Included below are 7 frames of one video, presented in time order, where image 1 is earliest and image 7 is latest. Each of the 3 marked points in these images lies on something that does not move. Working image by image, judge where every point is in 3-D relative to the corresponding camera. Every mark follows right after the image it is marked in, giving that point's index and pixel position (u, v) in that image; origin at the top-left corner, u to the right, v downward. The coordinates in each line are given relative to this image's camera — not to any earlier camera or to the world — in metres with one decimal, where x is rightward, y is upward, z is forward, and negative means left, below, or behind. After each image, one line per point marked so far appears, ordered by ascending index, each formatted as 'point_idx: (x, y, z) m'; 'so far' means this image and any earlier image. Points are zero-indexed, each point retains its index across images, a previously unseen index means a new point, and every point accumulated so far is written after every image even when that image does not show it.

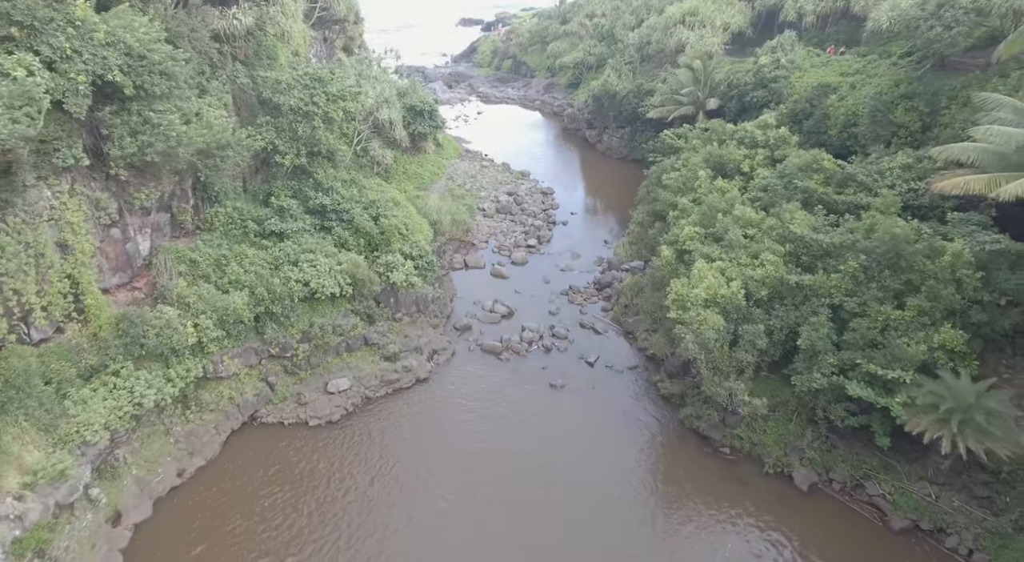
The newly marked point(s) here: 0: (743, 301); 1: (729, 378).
0: (+8.1, -0.7, +19.9) m
1: (+7.4, -3.3, +19.3) m
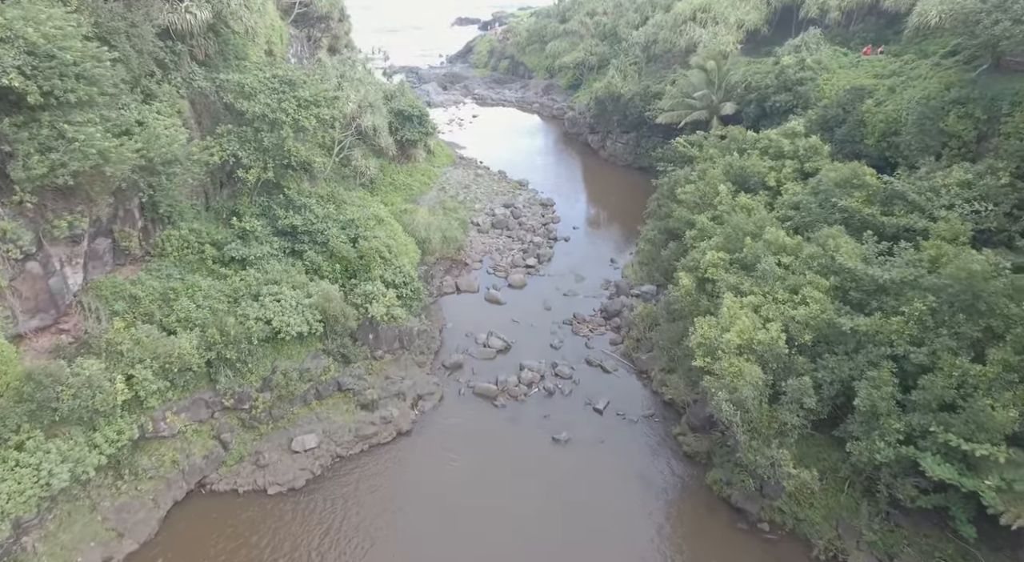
0: (+8.0, -2.0, +16.7) m
1: (+7.3, -4.6, +16.1) m
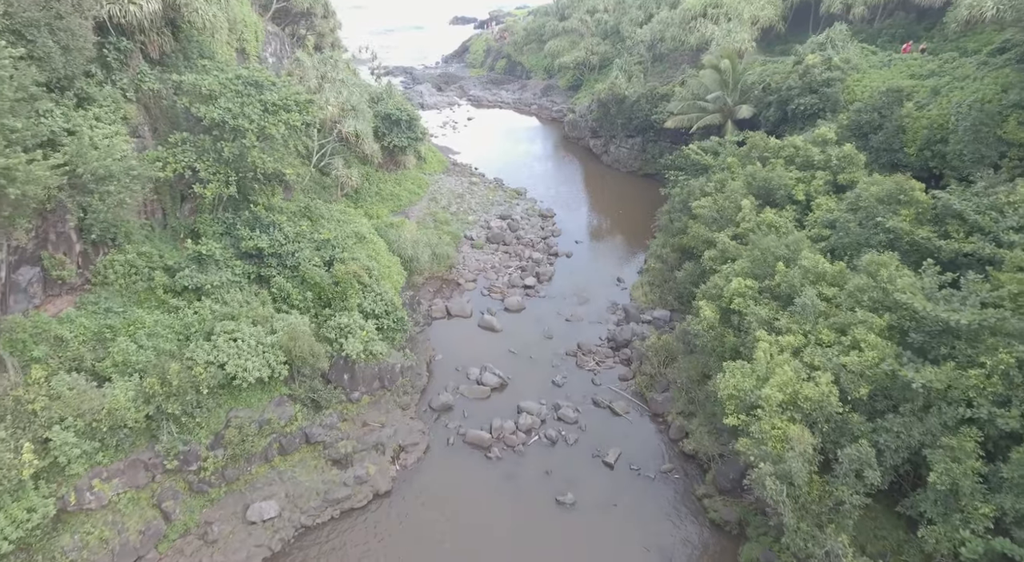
0: (+7.9, -3.1, +13.8) m
1: (+7.2, -5.6, +13.2) m
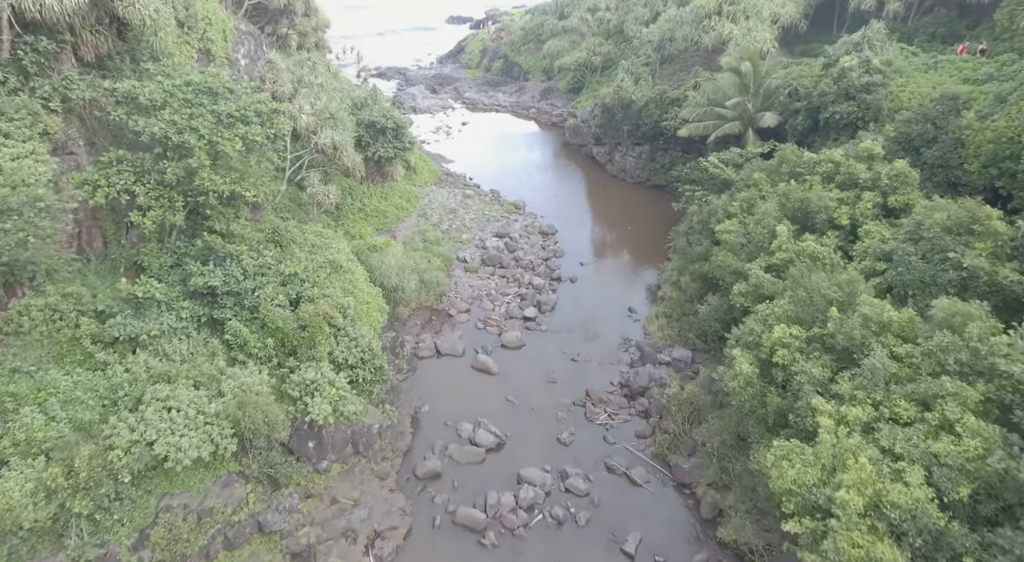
0: (+7.9, -4.4, +10.6) m
1: (+7.2, -7.0, +10.0) m
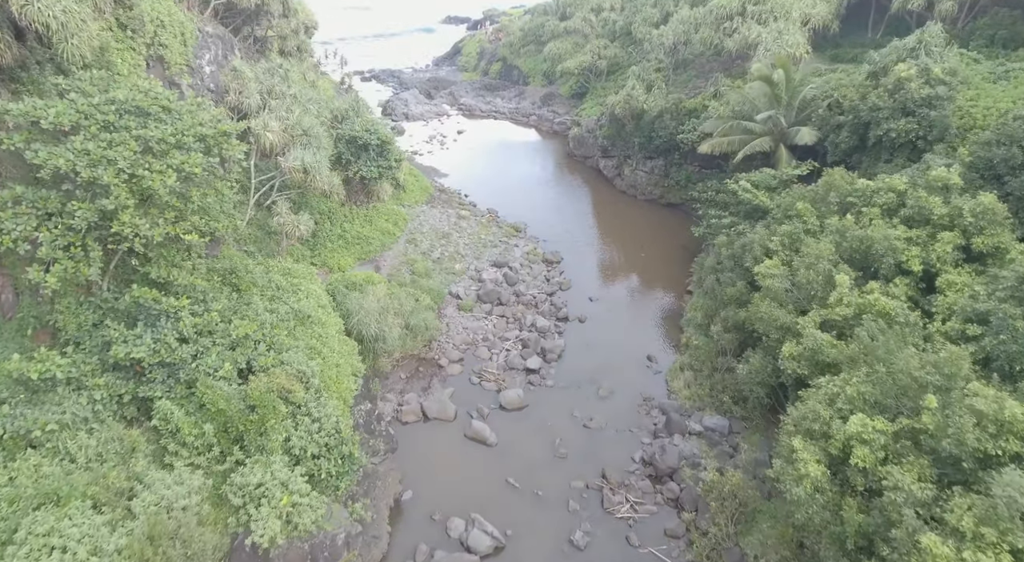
0: (+7.9, -6.1, +7.1) m
1: (+7.3, -8.6, +6.5) m
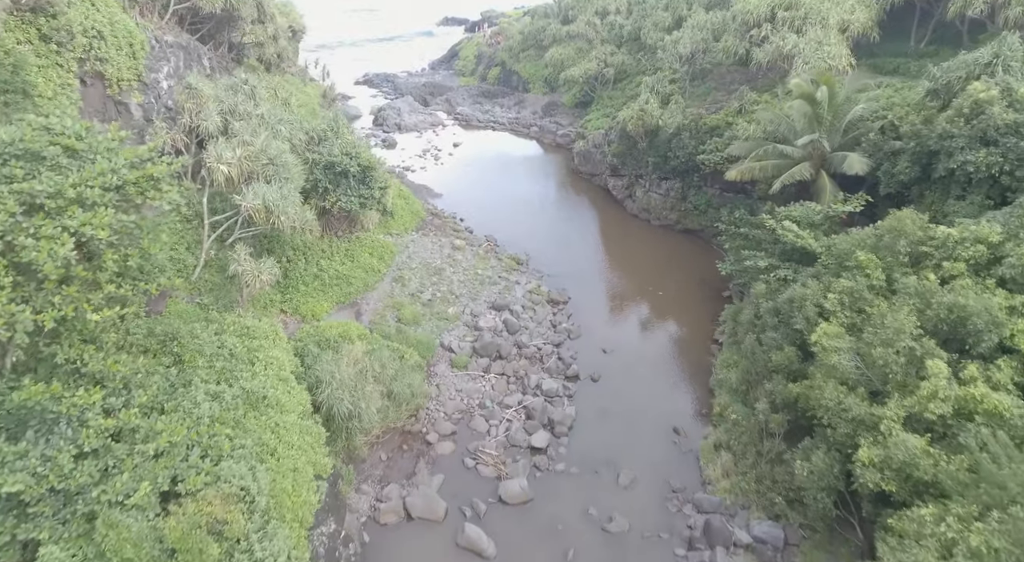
0: (+8.0, -8.0, +3.6) m
1: (+7.4, -10.5, +3.0) m
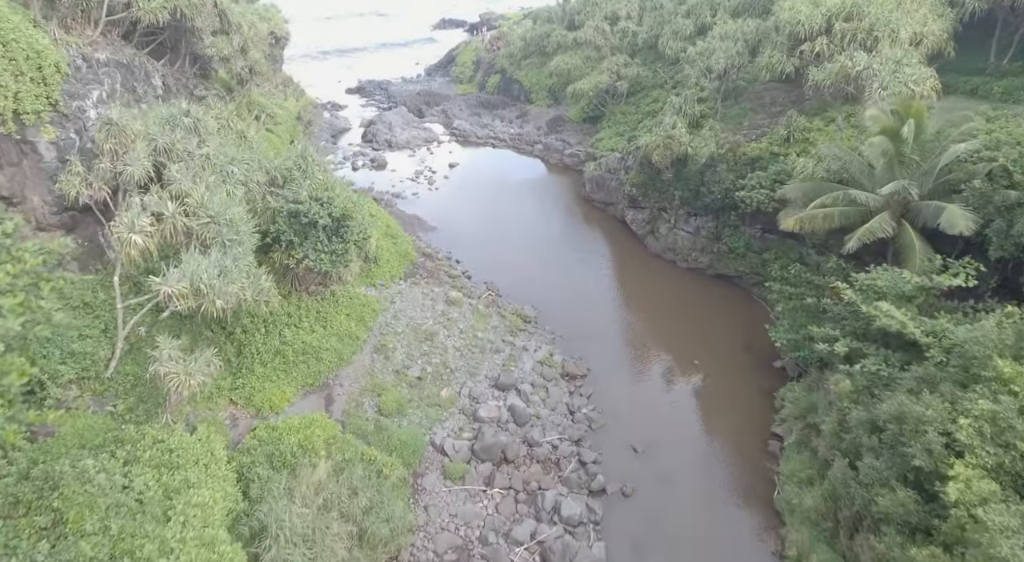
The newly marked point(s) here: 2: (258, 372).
0: (+8.4, -10.5, -0.9) m
1: (+7.7, -13.1, -1.5) m
2: (-7.9, -3.0, +17.5) m
